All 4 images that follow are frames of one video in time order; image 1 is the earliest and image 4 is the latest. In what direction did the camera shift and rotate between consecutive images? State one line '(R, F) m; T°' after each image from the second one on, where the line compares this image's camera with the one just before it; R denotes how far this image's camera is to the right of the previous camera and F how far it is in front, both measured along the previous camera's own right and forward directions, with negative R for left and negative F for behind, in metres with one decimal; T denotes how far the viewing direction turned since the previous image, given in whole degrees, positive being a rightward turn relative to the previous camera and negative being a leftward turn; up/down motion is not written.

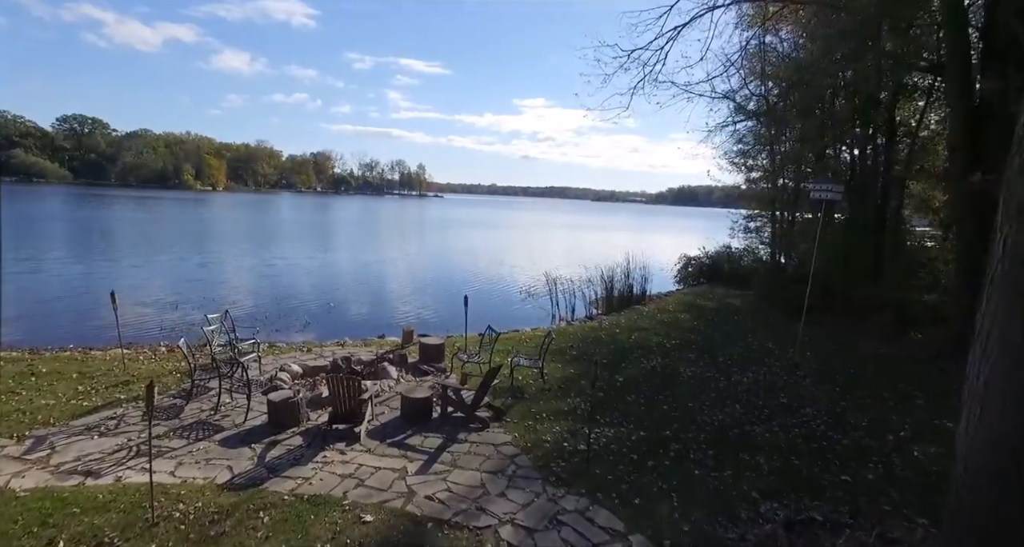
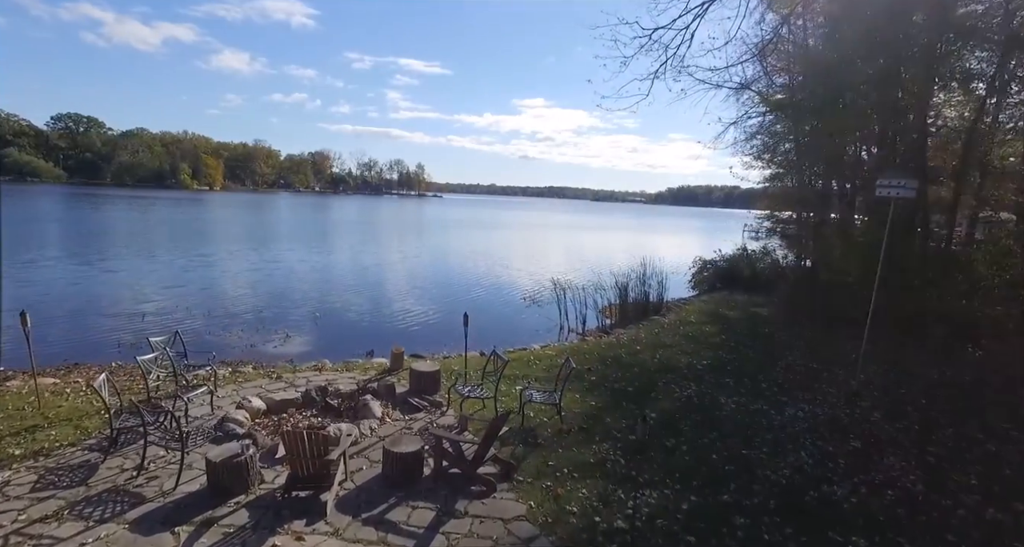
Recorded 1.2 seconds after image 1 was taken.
(-0.1, +1.4) m; 0°
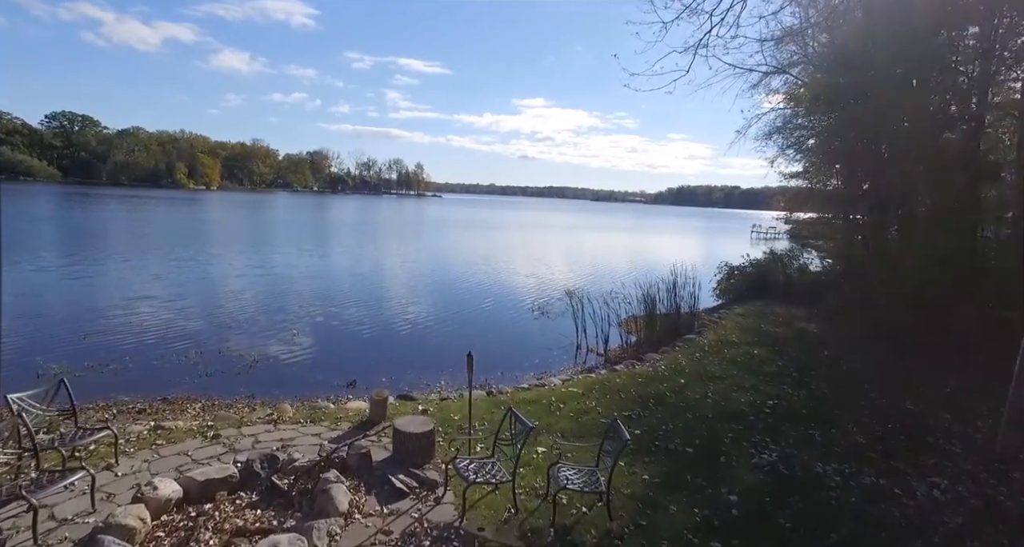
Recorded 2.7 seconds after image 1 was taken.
(-0.2, +2.0) m; 0°
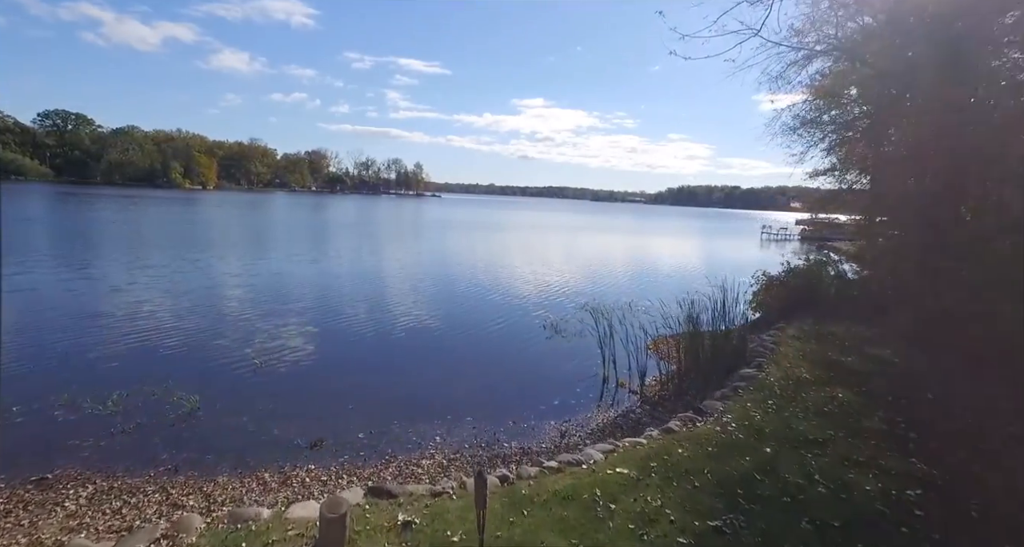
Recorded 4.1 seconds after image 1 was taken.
(-0.2, +2.3) m; 0°
